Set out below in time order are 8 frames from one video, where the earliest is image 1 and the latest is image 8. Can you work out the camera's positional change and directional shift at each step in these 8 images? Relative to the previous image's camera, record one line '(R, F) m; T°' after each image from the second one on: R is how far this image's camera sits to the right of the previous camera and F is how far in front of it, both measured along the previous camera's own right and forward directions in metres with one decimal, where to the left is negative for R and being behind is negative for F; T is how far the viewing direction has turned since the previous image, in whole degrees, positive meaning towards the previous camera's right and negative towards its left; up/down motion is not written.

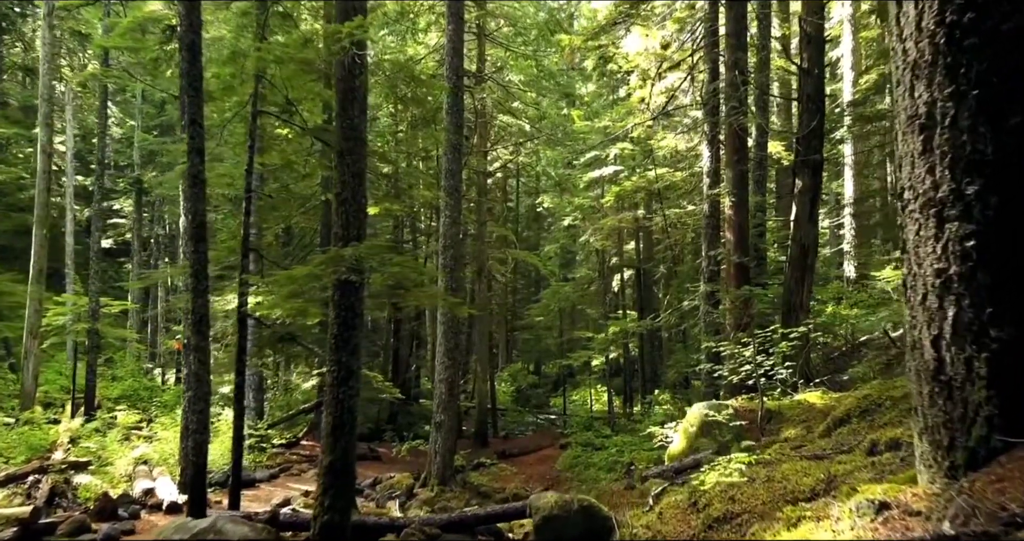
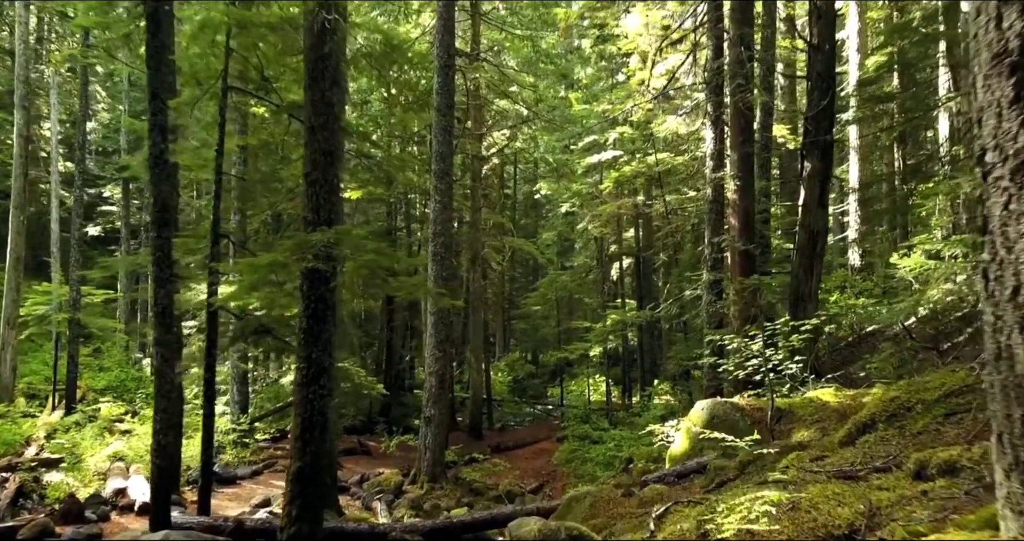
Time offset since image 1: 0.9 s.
(+0.1, +0.6) m; 0°
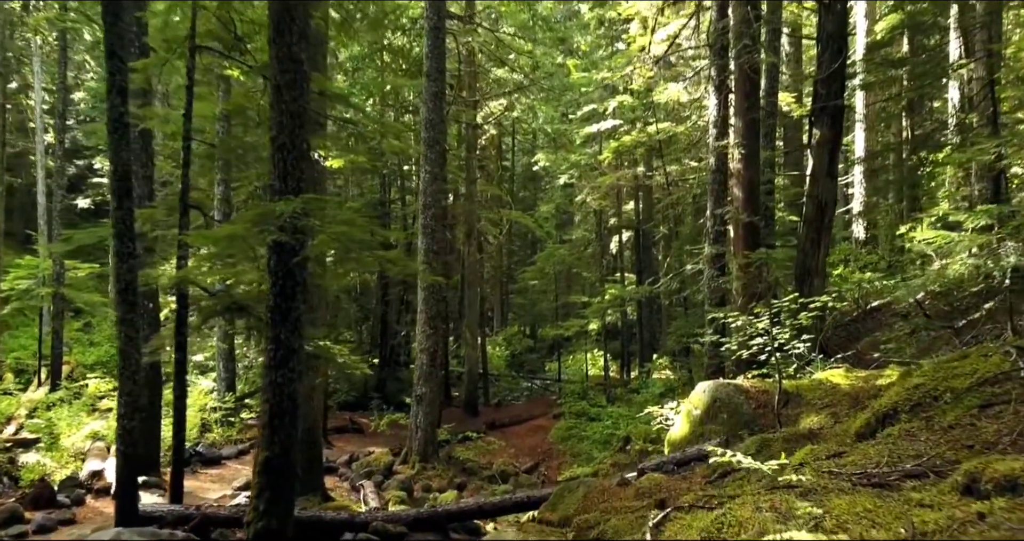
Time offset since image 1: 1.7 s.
(+0.1, +0.5) m; 0°
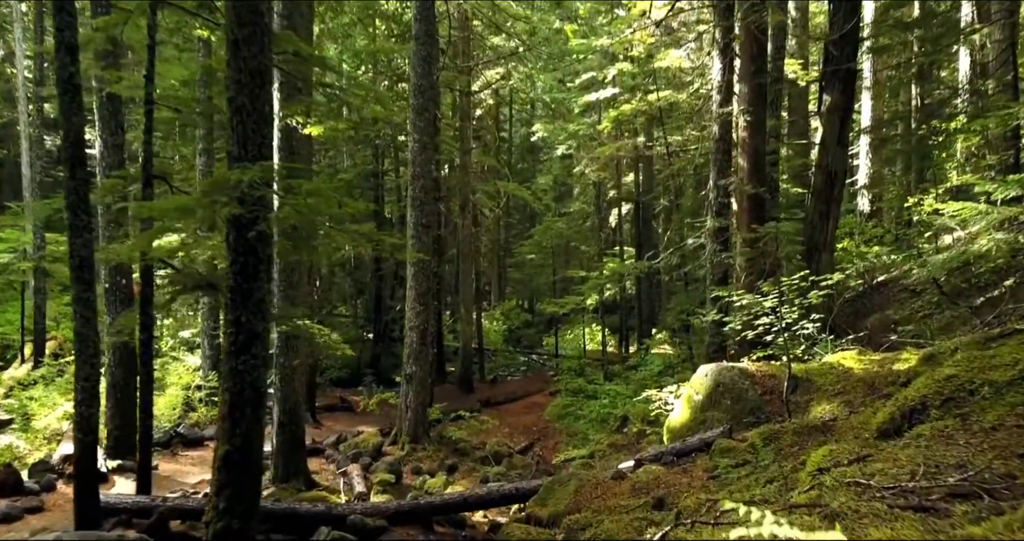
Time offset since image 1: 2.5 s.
(+0.1, +0.5) m; 0°
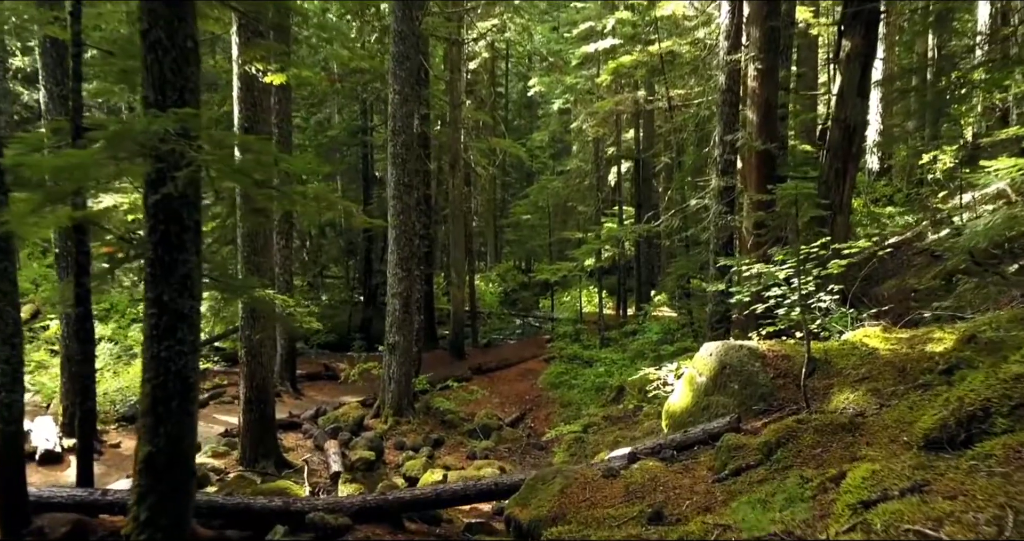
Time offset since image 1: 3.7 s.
(+0.2, +0.8) m; 0°
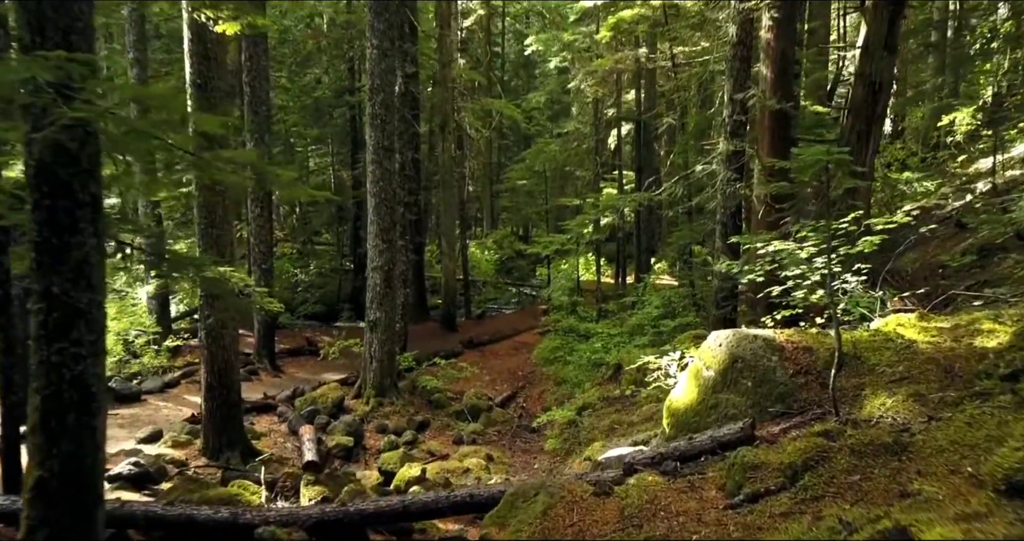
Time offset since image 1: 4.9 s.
(+0.1, +0.8) m; 0°
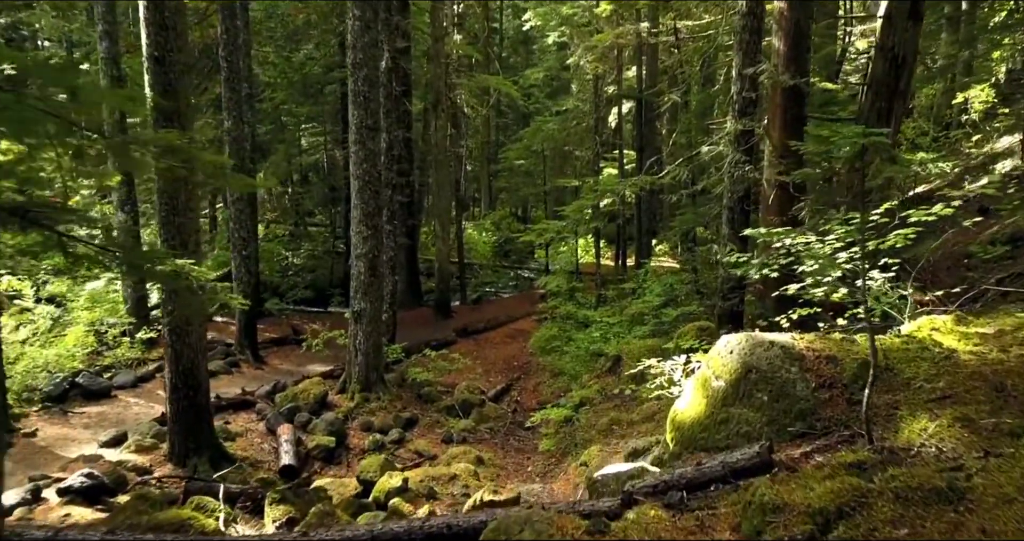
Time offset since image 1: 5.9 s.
(+0.1, +0.6) m; 0°
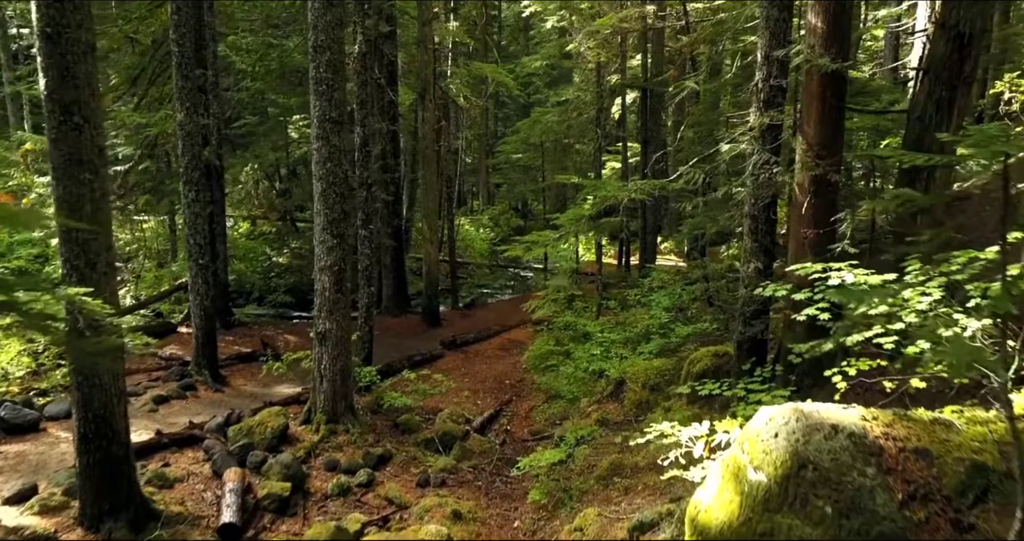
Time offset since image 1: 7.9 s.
(+0.2, +1.3) m; 0°
